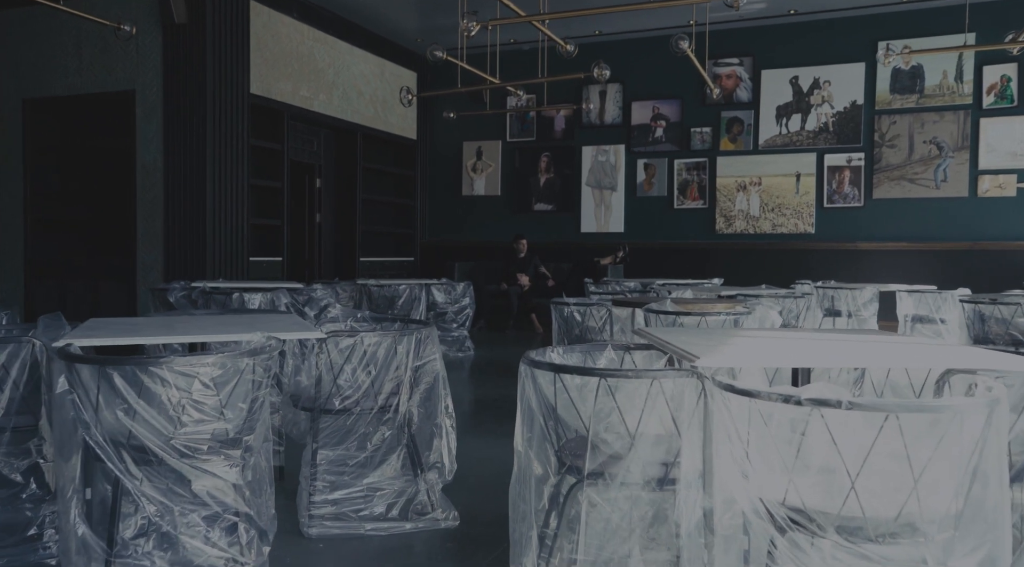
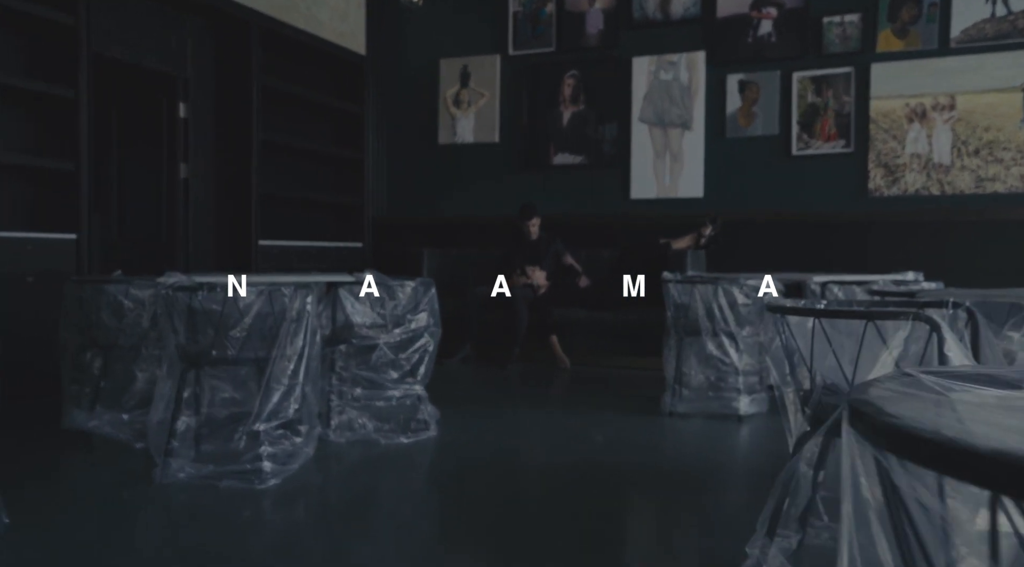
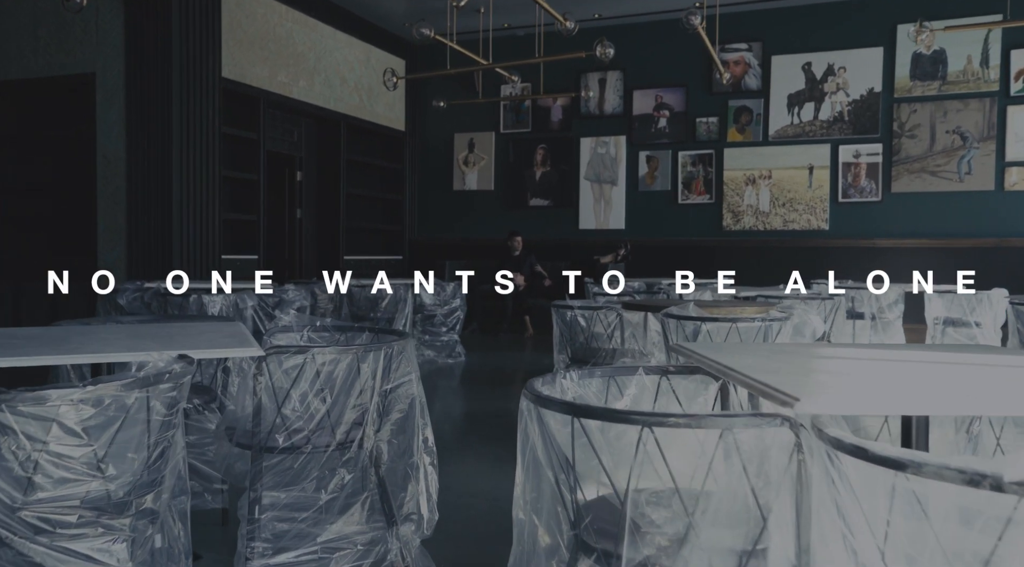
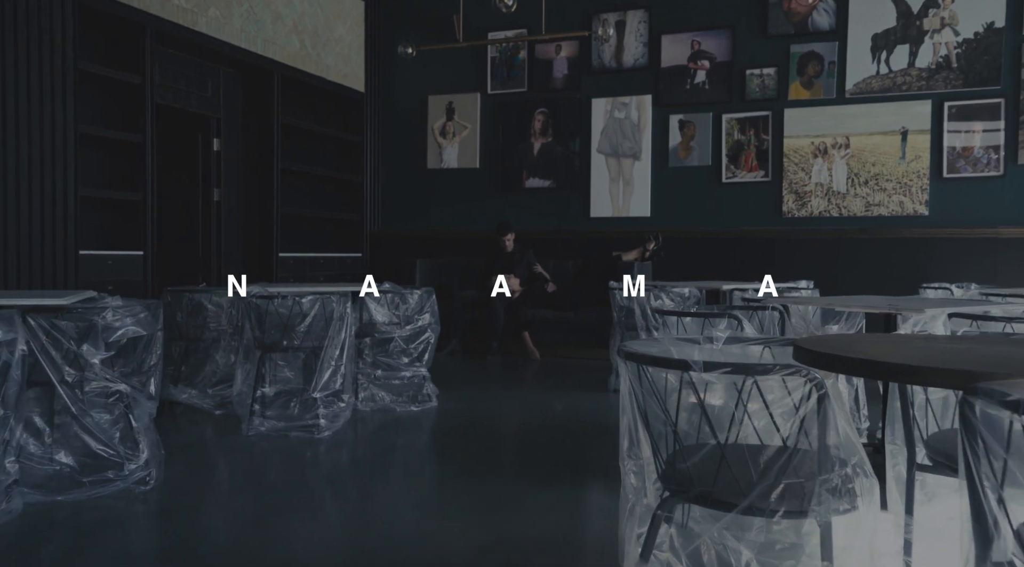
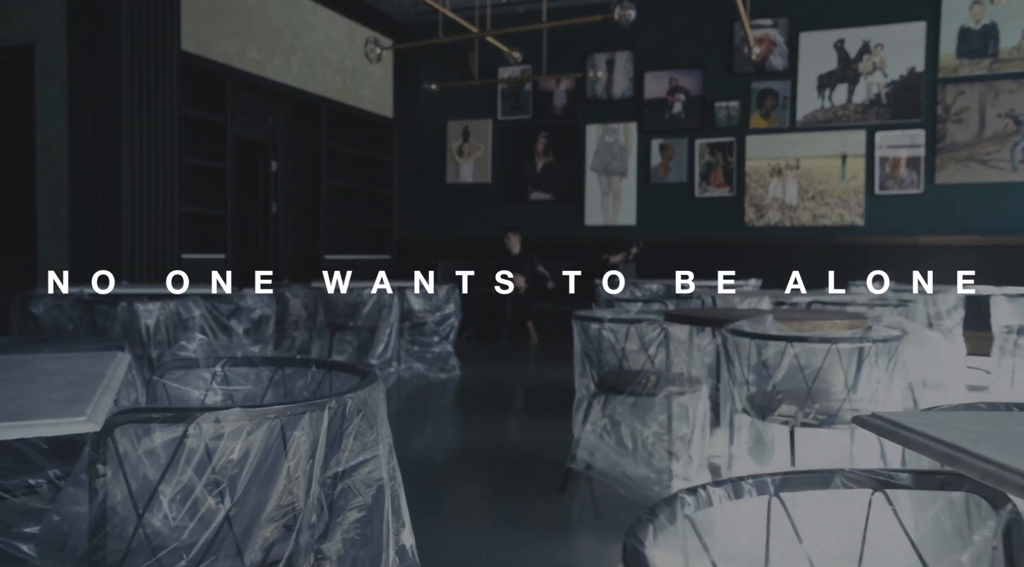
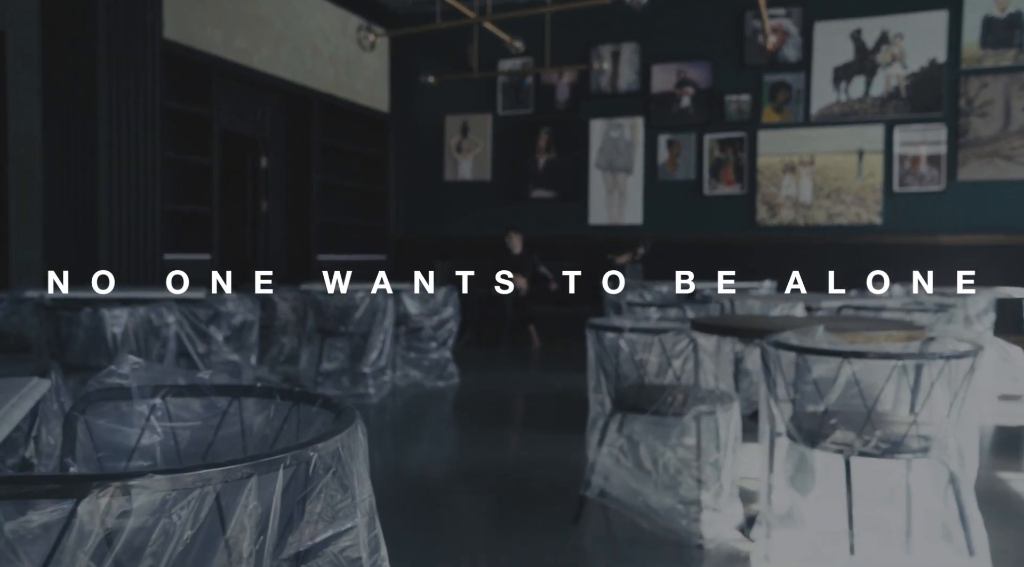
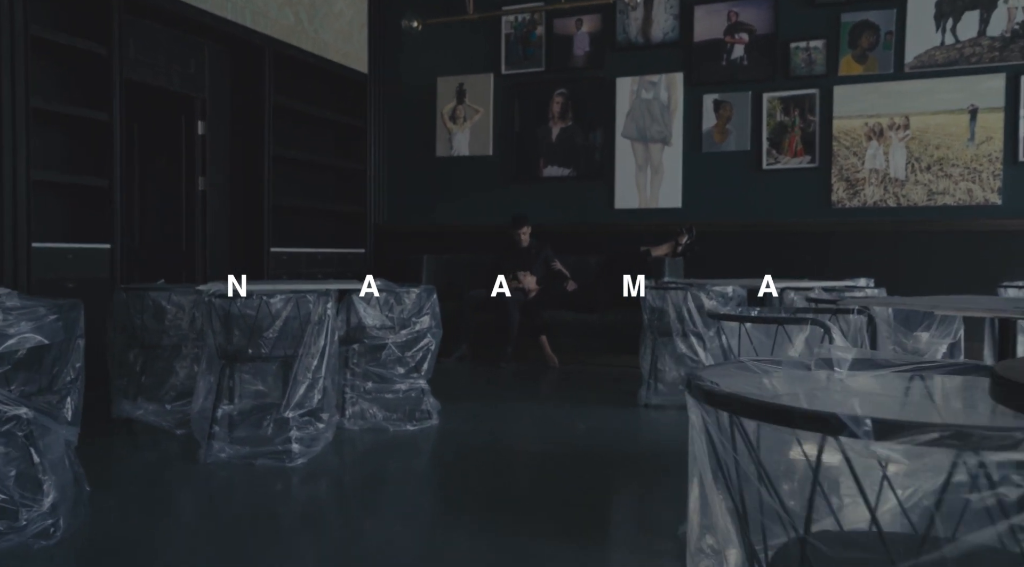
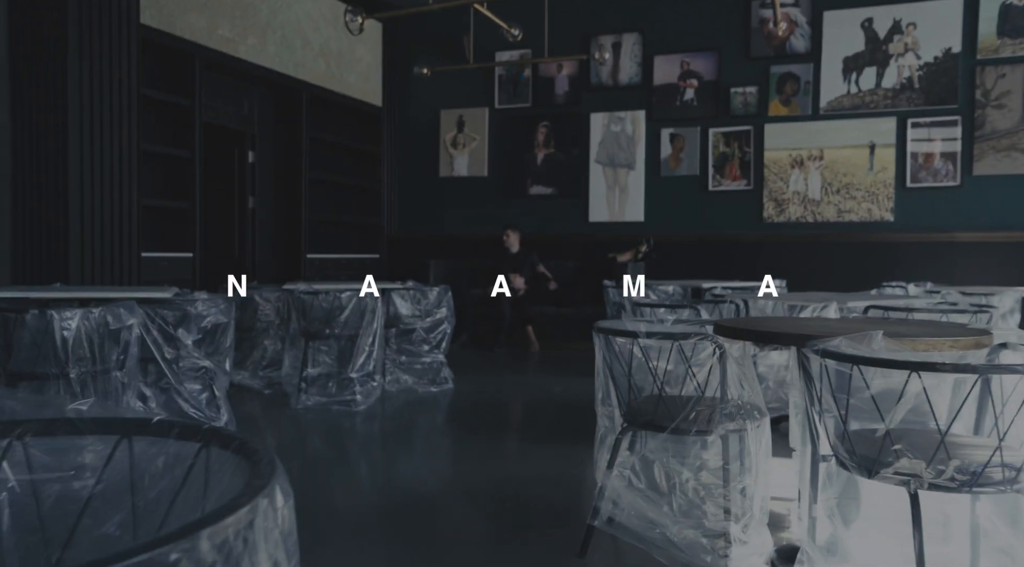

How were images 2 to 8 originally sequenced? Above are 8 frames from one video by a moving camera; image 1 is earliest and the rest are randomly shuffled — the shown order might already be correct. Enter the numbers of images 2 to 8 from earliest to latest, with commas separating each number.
3, 5, 6, 8, 4, 7, 2
